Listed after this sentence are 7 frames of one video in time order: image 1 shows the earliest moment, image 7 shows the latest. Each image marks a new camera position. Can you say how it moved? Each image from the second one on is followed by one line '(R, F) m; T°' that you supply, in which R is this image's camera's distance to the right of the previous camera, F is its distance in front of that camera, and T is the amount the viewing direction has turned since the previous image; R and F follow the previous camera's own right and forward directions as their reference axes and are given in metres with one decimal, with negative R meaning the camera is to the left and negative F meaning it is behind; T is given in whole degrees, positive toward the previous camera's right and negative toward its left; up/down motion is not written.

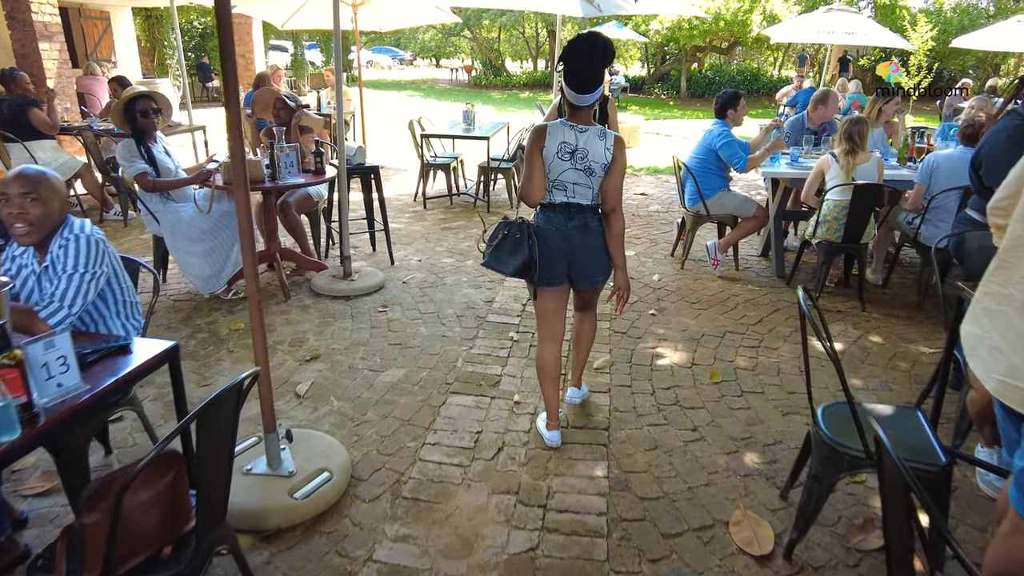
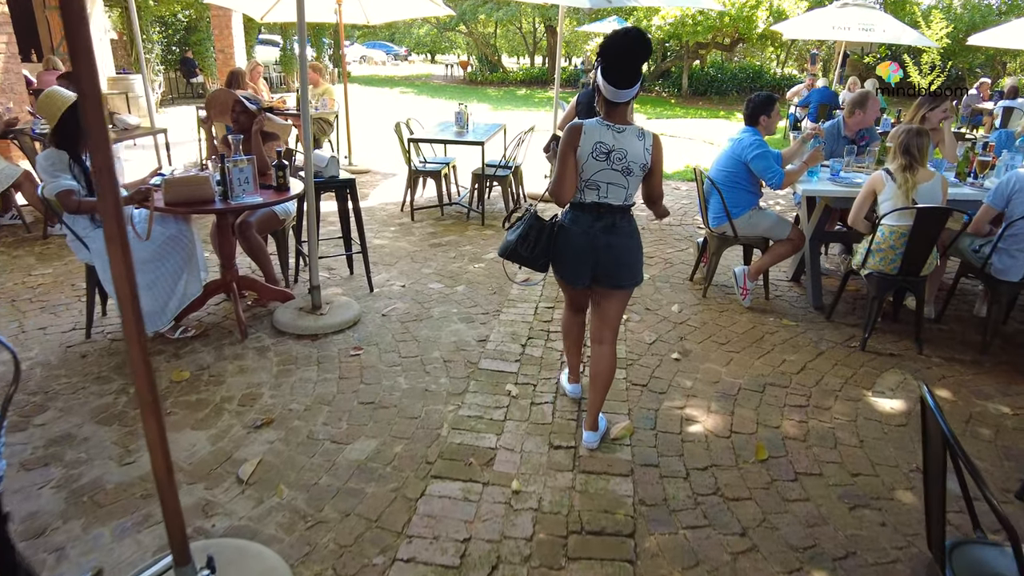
(0.0, +0.7) m; 0°
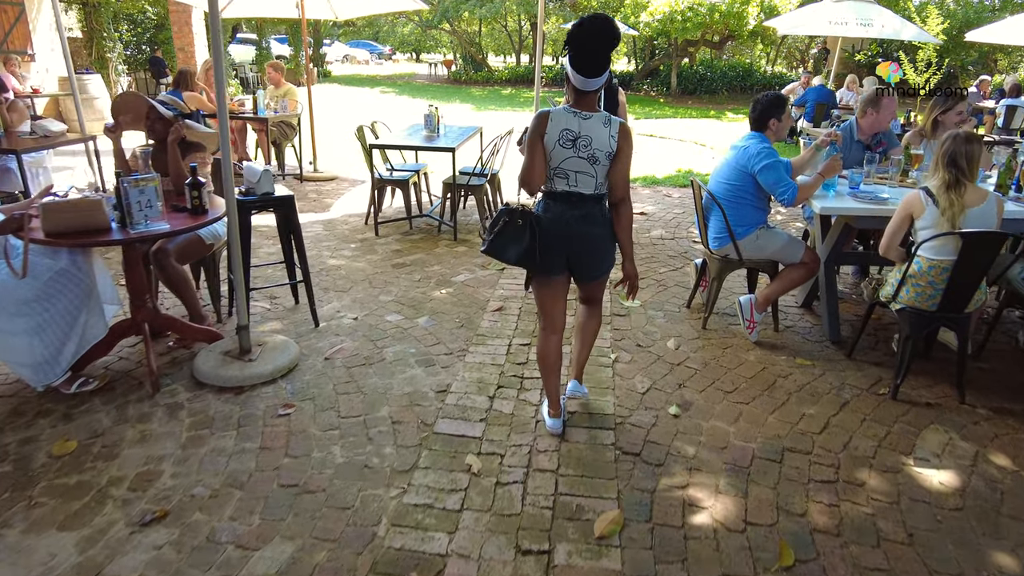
(+0.1, +0.6) m; +1°
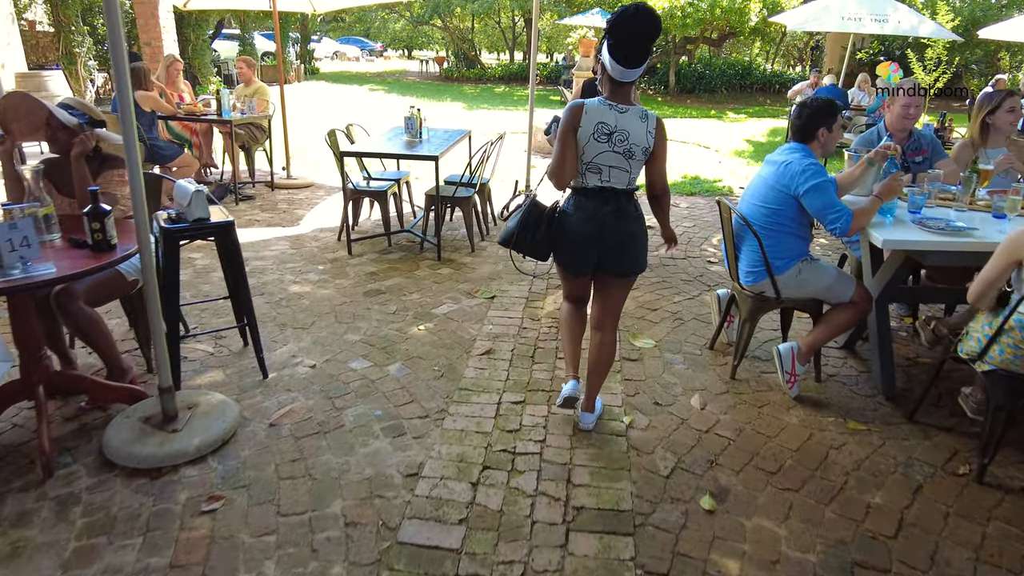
(0.0, +0.7) m; +1°
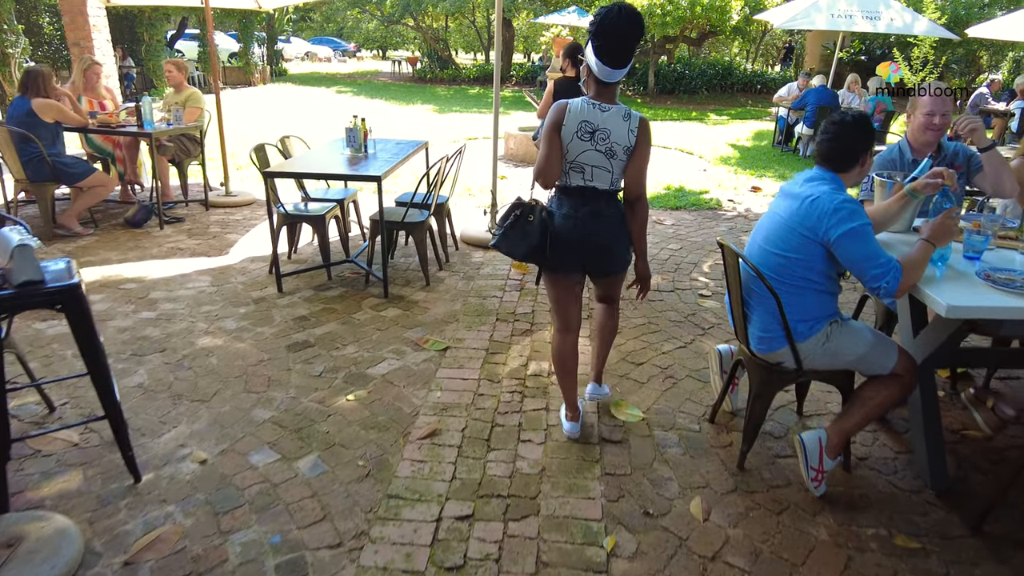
(+0.1, +0.7) m; +2°
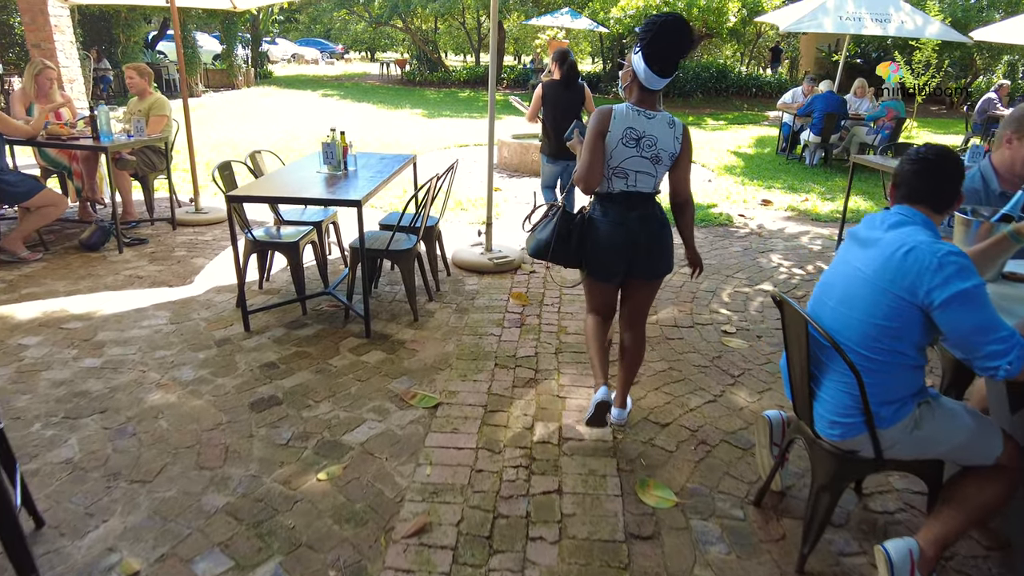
(-0.1, +0.5) m; +1°
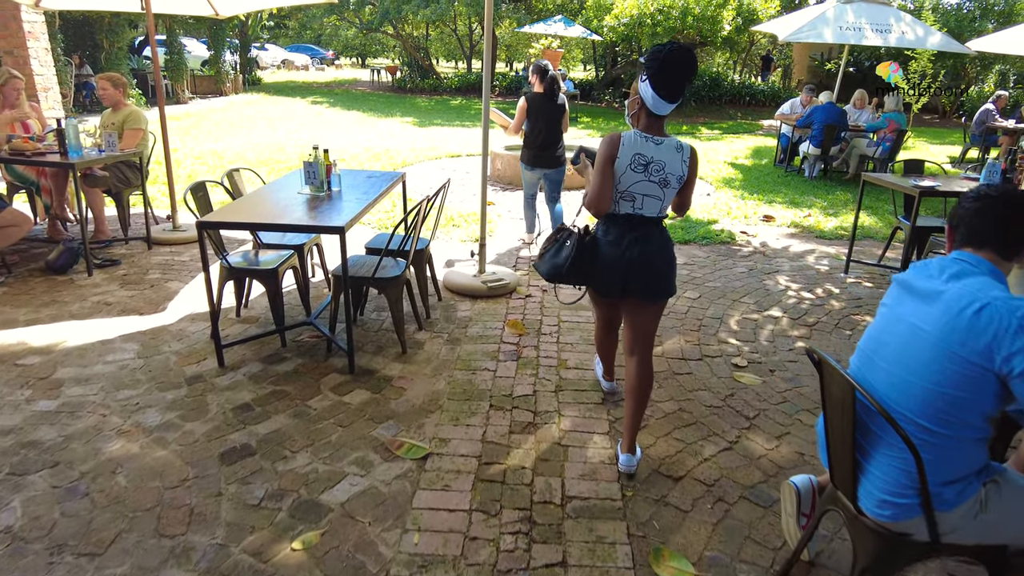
(0.0, +0.3) m; +1°
